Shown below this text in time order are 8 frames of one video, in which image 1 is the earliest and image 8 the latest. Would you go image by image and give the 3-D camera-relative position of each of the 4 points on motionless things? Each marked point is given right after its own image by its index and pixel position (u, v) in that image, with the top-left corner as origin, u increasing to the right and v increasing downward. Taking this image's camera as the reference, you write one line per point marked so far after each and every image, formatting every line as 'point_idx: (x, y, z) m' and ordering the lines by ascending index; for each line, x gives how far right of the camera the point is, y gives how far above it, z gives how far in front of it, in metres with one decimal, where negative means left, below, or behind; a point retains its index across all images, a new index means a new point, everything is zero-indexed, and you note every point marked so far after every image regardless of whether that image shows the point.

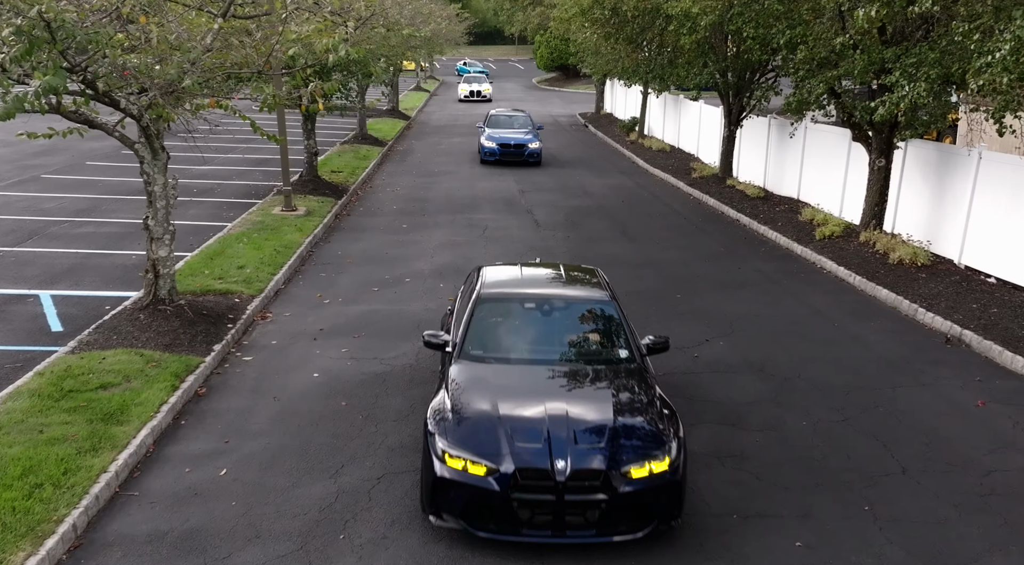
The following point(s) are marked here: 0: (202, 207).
0: (-5.9, +1.4, +17.2) m
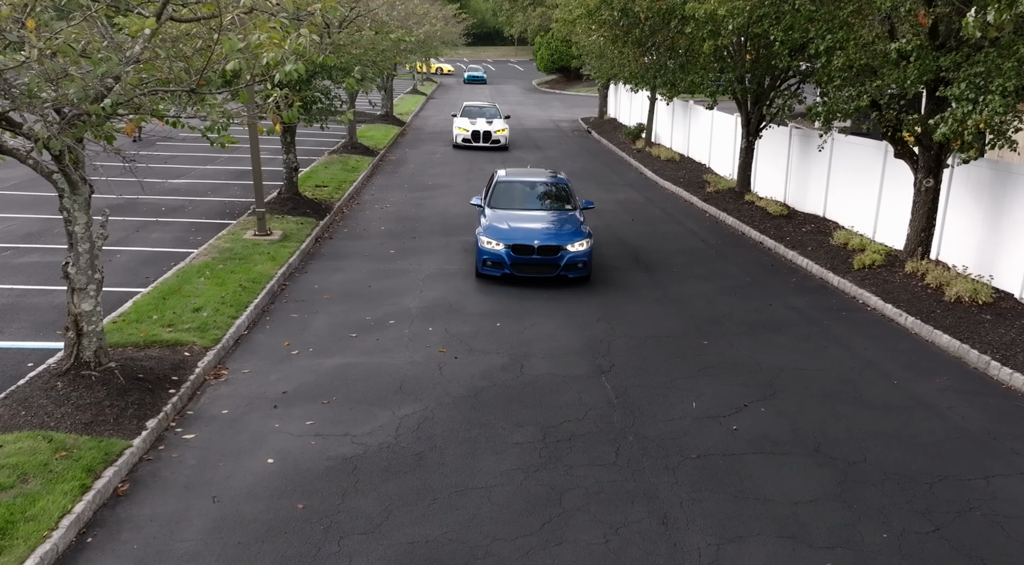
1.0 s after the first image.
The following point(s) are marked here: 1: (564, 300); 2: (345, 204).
0: (-5.9, +0.9, +15.5) m
1: (+0.7, -0.3, +12.1) m
2: (-3.4, +1.6, +18.9) m
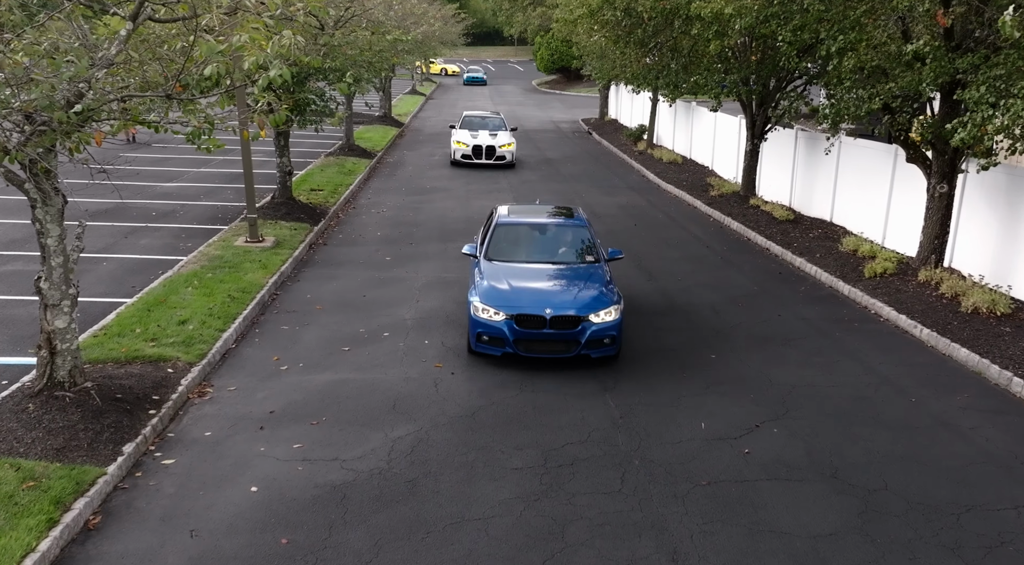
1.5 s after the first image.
0: (-5.9, +0.8, +15.1) m
1: (+0.7, -0.4, +11.7) m
2: (-3.4, +1.5, +18.5) m
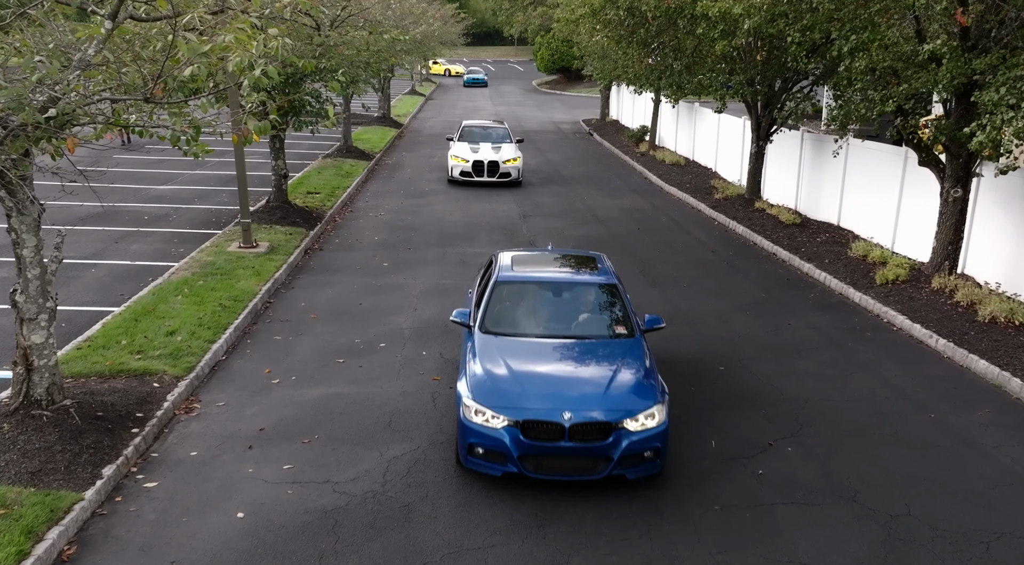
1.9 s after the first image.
0: (-5.9, +0.7, +14.7) m
1: (+0.7, -0.5, +11.3) m
2: (-3.4, +1.4, +18.1) m
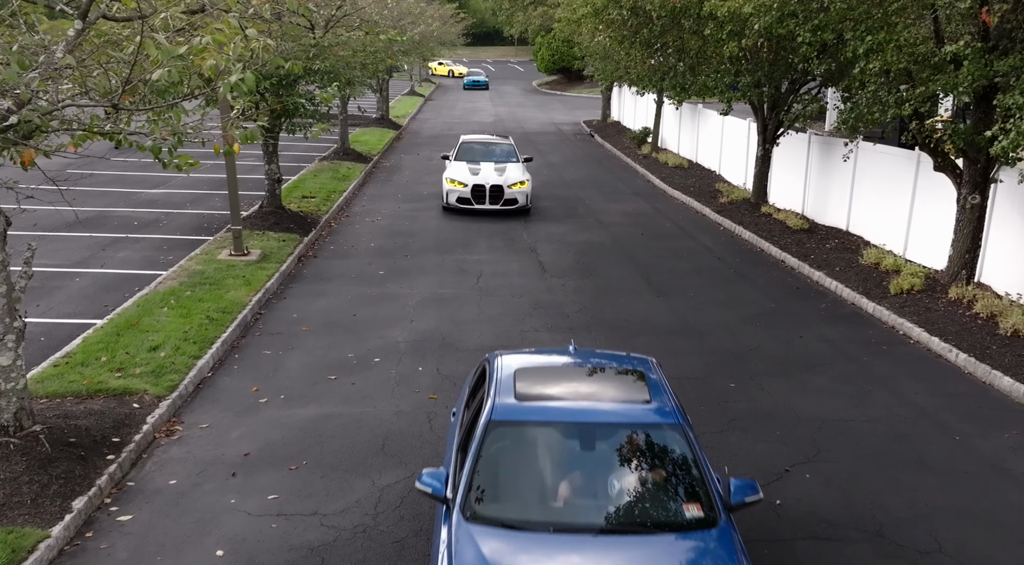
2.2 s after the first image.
0: (-5.8, +0.5, +14.2) m
1: (+0.7, -0.6, +10.9) m
2: (-3.4, +1.3, +17.6) m
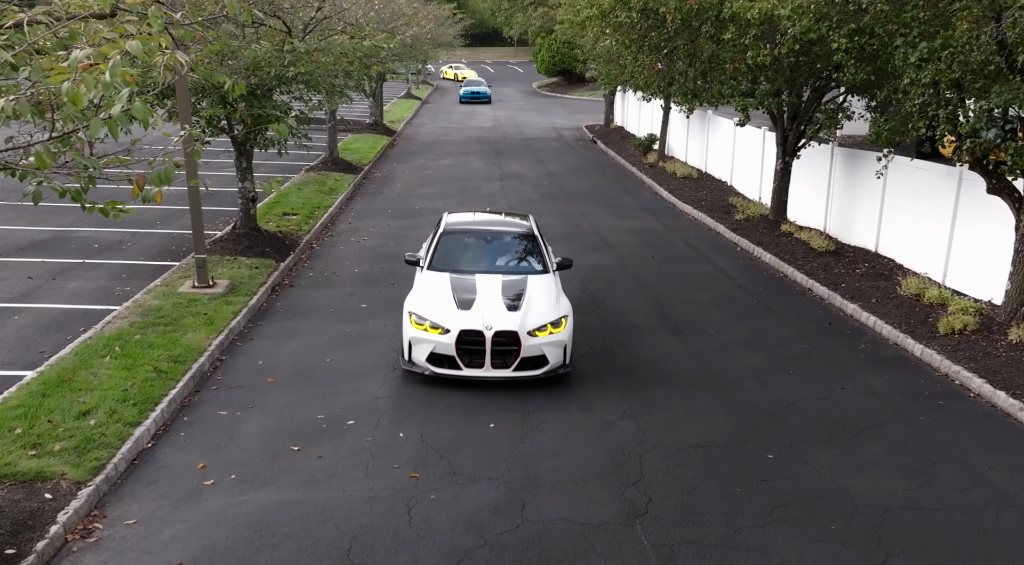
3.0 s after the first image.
0: (-5.9, +0.1, +12.8) m
1: (+0.7, -1.1, +9.4) m
2: (-3.5, +0.8, +16.2) m
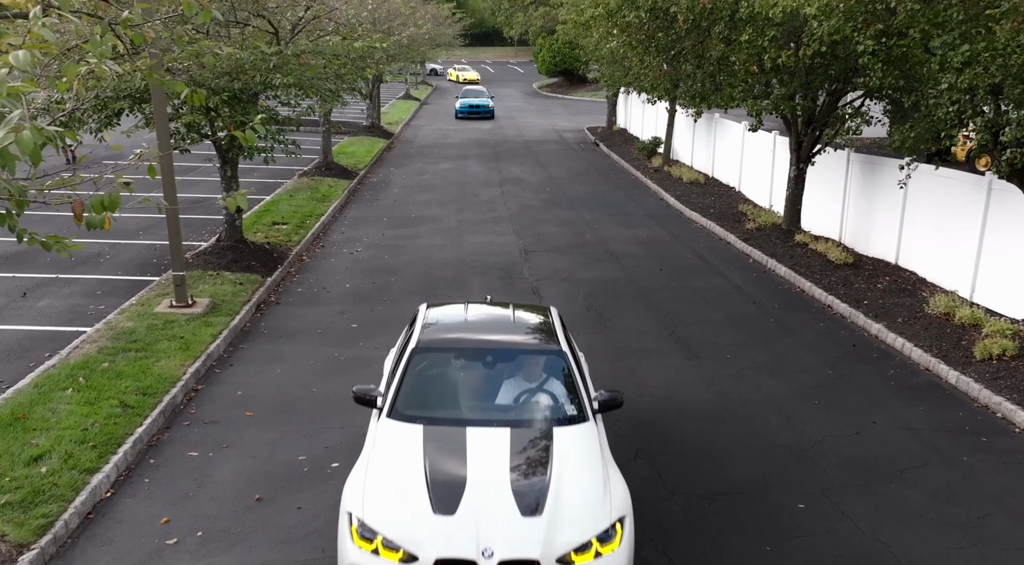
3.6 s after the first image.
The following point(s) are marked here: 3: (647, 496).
0: (-5.9, -0.1, +12.0) m
1: (+0.7, -1.3, +8.6) m
2: (-3.4, +0.6, +15.3) m
3: (+1.1, -1.7, +7.2) m
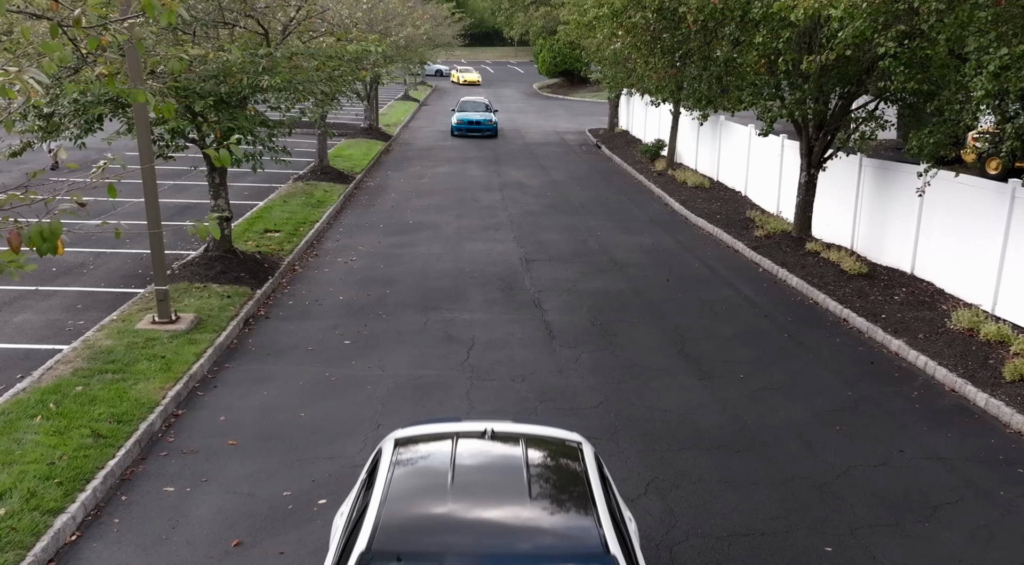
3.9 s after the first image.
0: (-5.8, -0.3, +11.4) m
1: (+0.7, -1.5, +8.0) m
2: (-3.4, +0.4, +14.8) m
3: (+1.1, -1.8, +6.7) m
